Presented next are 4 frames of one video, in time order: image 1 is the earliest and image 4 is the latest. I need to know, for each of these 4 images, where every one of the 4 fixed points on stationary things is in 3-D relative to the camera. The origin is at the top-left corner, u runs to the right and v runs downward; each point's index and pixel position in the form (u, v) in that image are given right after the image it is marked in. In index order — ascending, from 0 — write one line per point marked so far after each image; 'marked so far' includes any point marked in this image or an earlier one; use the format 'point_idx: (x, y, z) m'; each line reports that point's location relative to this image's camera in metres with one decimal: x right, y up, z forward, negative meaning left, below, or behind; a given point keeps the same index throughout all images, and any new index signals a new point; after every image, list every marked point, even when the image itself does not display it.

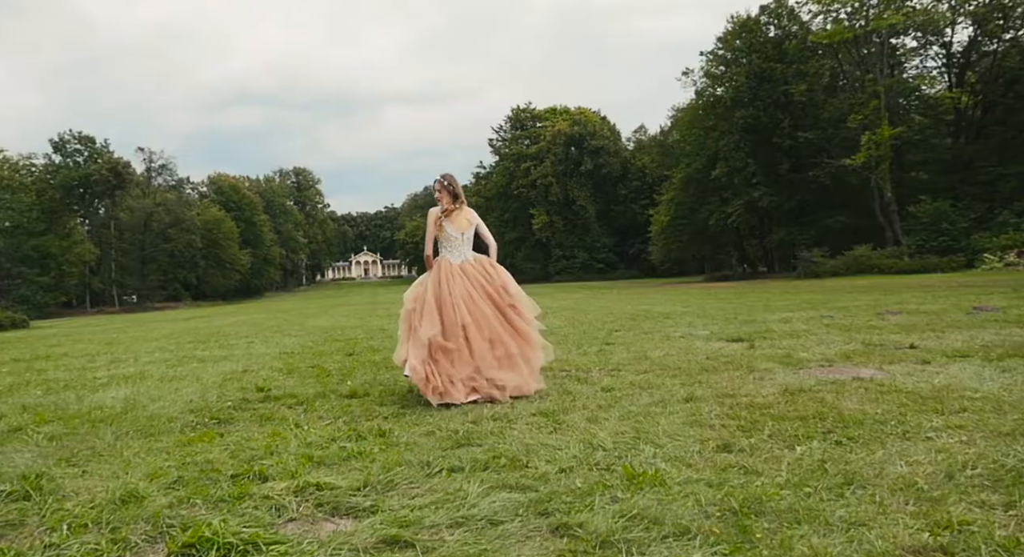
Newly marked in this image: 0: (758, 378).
0: (+1.7, -0.7, +5.7) m
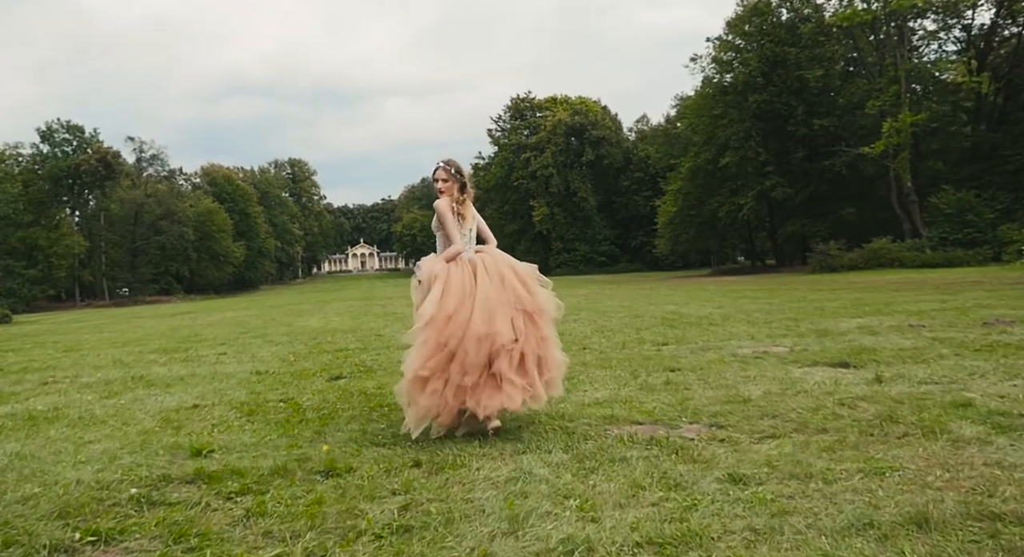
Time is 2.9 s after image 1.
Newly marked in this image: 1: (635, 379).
0: (+2.0, -0.8, +3.5) m
1: (+1.1, -0.9, +7.0) m
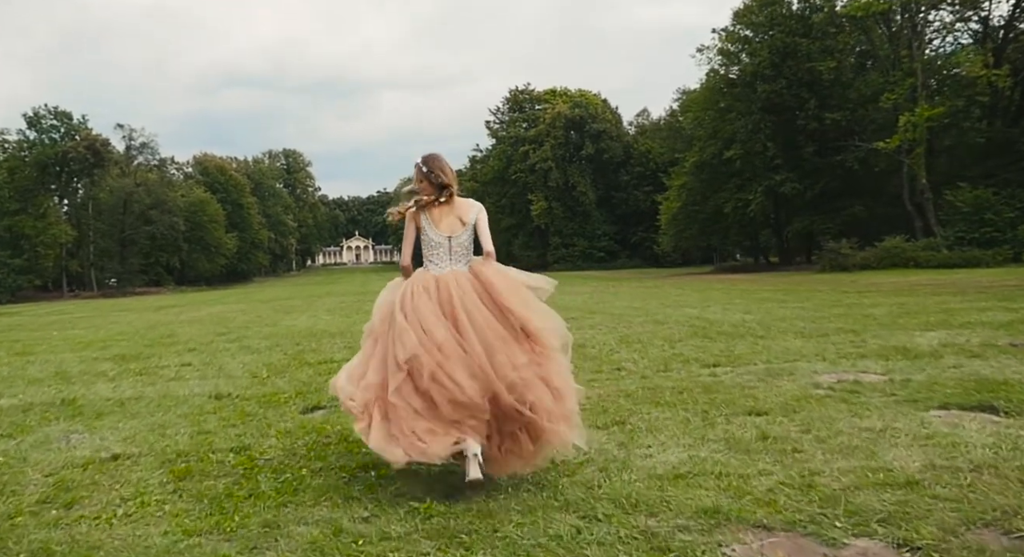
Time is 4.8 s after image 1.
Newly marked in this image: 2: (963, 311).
0: (+2.3, -0.9, +1.6) m
1: (+1.3, -0.9, +5.1) m
2: (+7.8, -0.6, +14.1) m
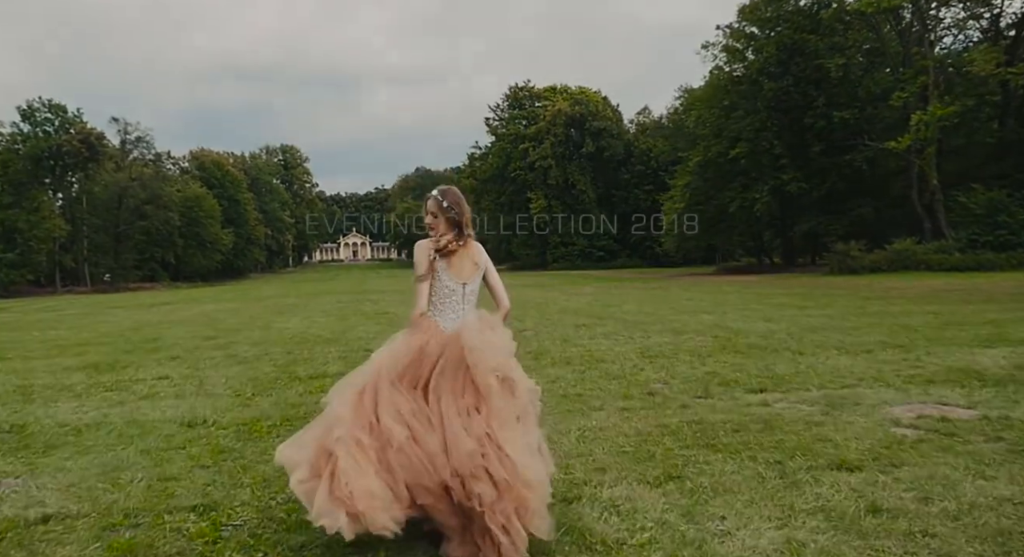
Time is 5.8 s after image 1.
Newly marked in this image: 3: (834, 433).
0: (+2.5, -1.0, +0.5) m
1: (+1.4, -1.1, +4.0) m
2: (+7.9, -0.7, +13.0) m
3: (+2.2, -1.0, +5.6) m
